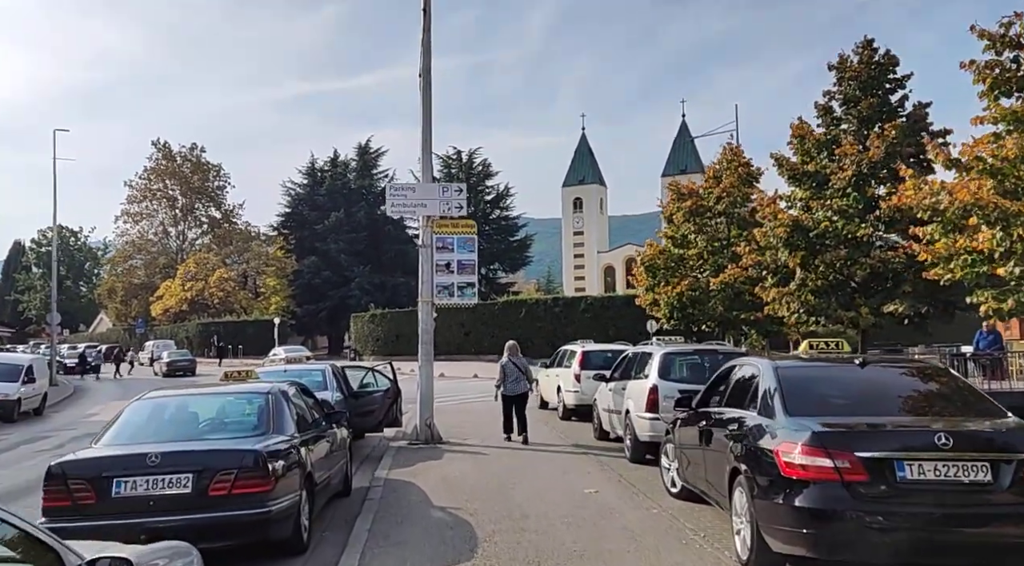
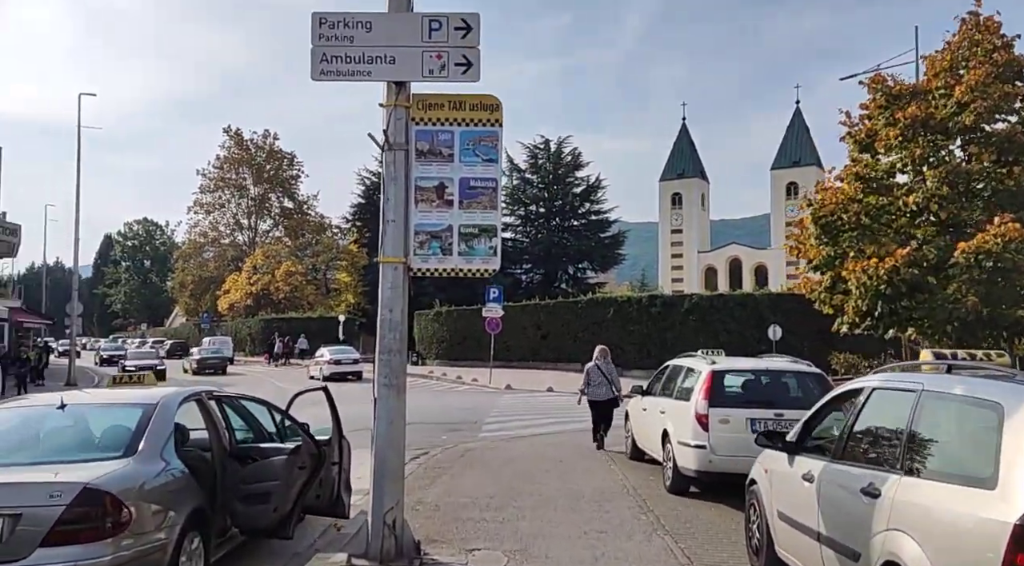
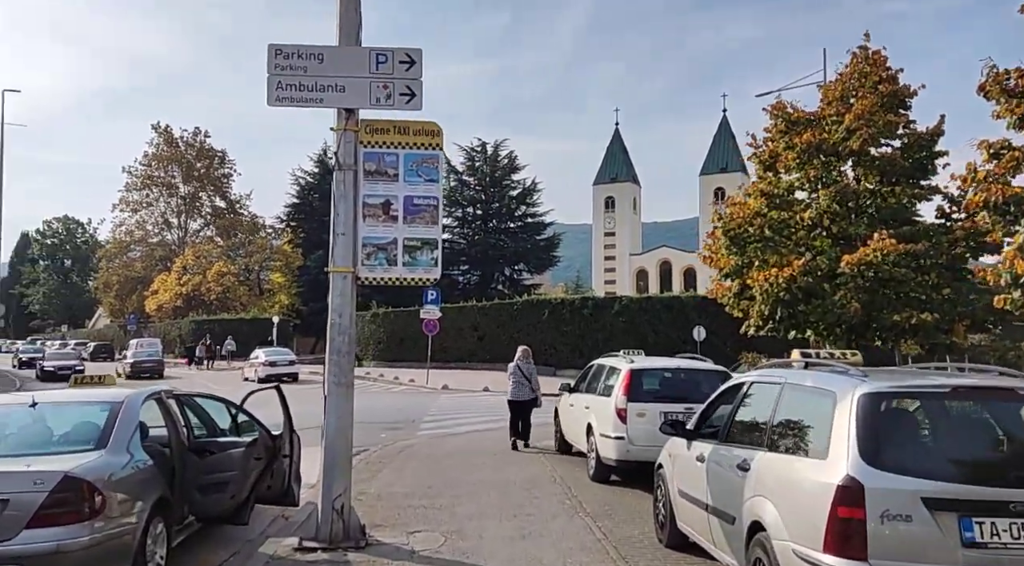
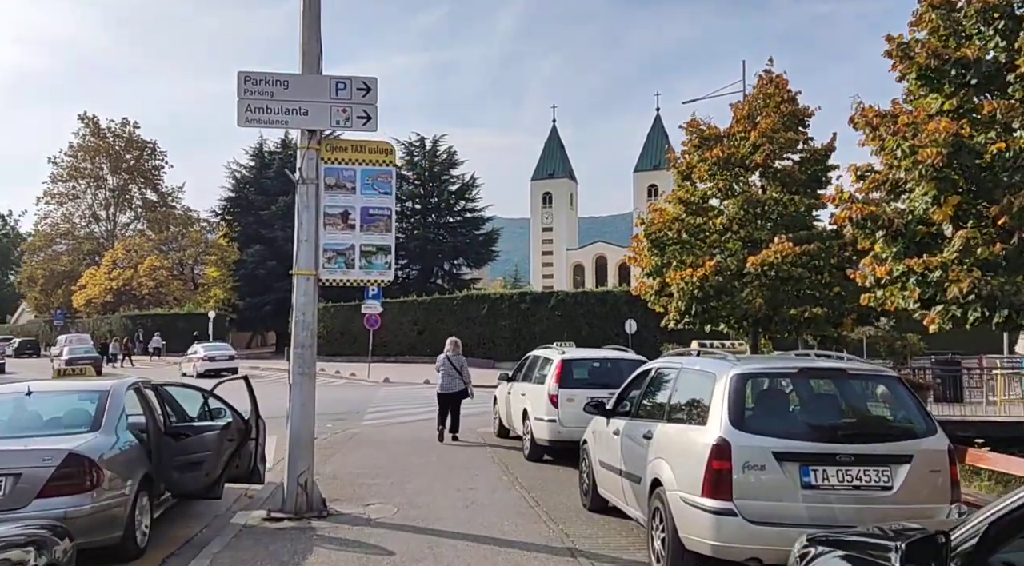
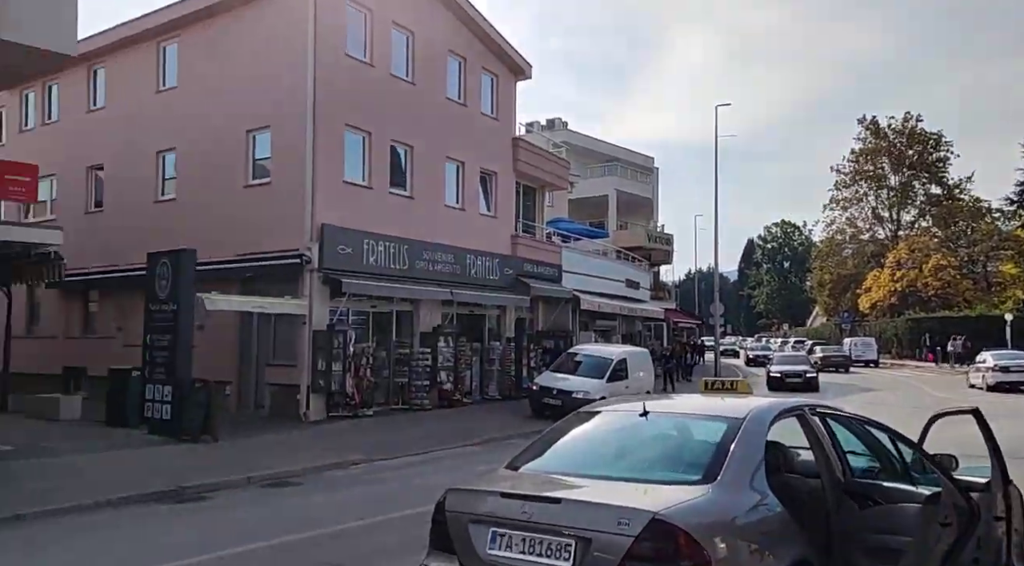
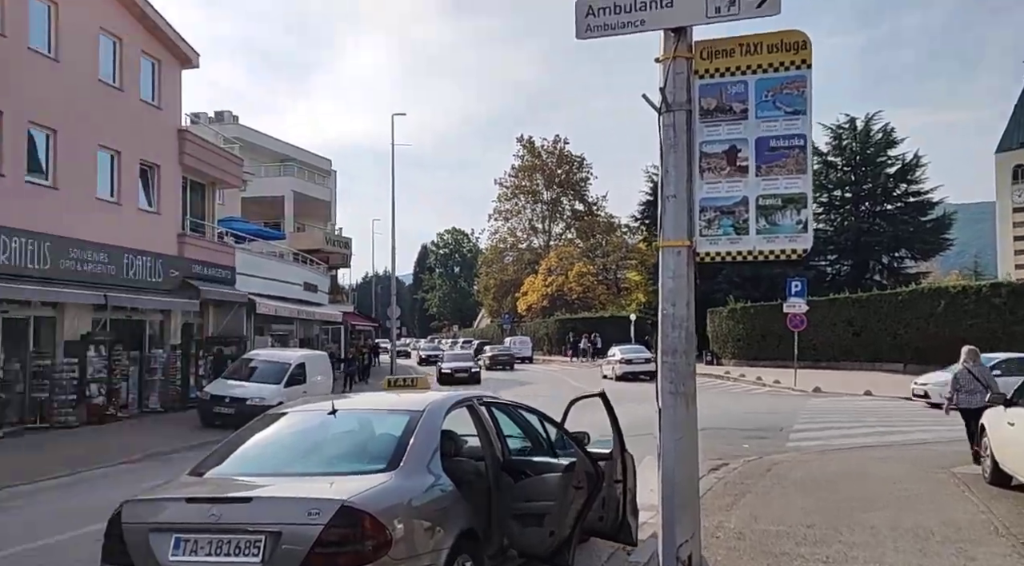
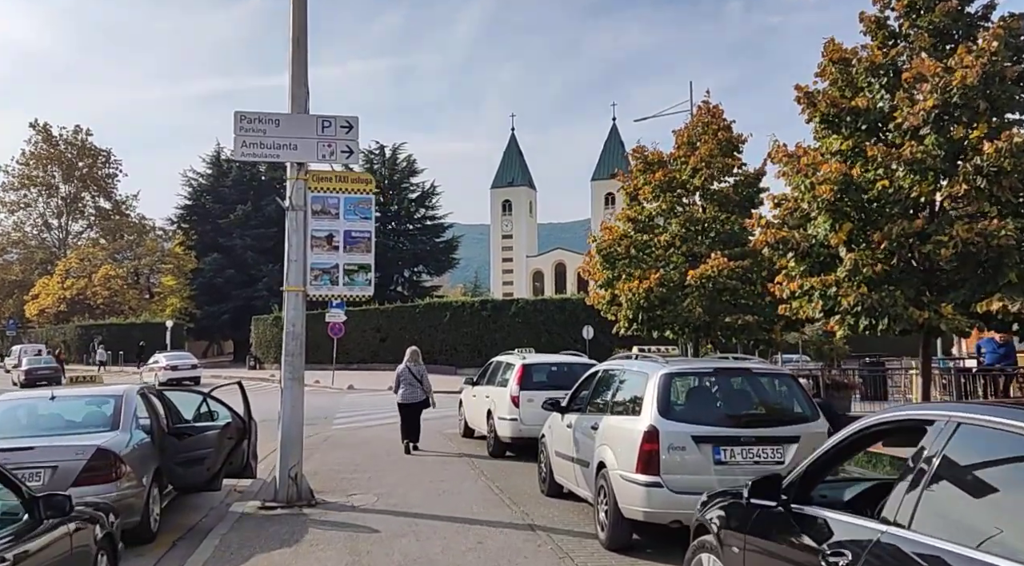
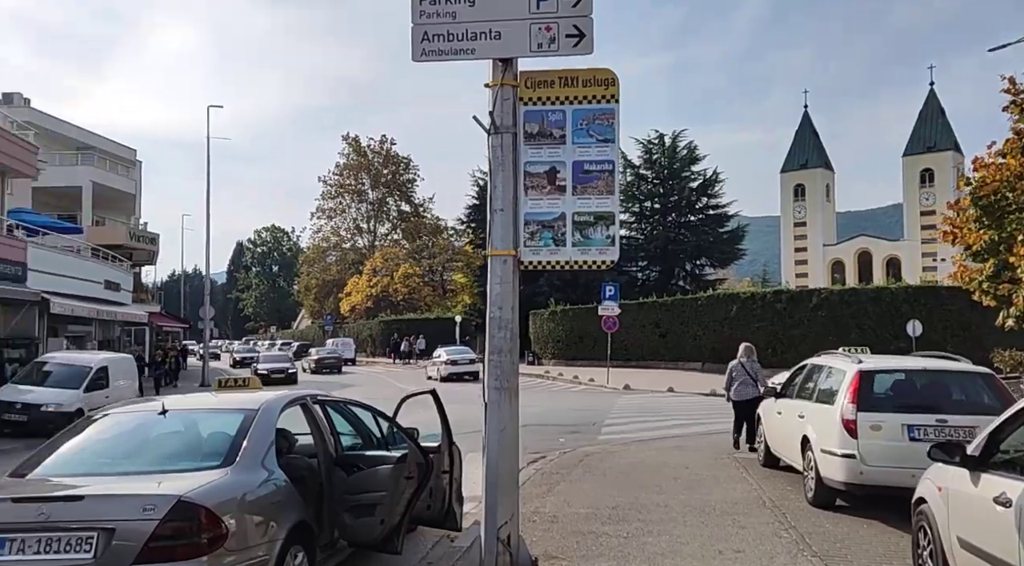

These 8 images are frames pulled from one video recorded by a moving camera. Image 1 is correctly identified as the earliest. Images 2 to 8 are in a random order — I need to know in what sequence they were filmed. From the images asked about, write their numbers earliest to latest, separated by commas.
7, 4, 3, 2, 8, 6, 5
